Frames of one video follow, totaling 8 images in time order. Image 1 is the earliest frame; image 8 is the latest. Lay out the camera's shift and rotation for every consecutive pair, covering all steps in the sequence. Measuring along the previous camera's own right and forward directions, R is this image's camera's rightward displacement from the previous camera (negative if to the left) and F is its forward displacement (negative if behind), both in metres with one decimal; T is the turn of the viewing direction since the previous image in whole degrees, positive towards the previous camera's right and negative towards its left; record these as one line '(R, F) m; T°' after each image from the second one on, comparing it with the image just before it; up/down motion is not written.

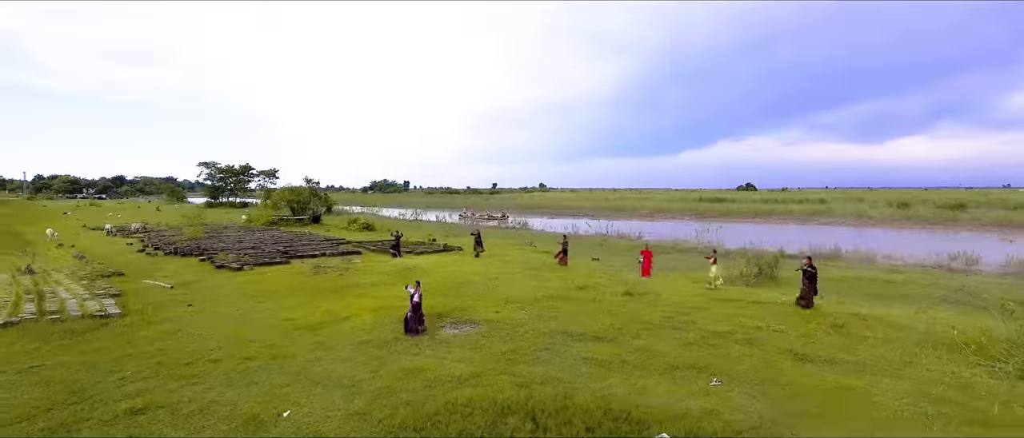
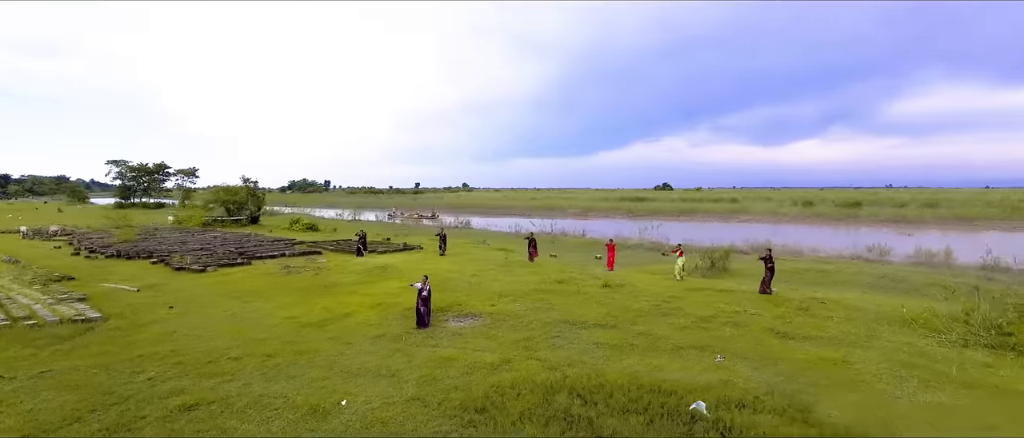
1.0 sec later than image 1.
(-1.4, -0.5) m; +8°
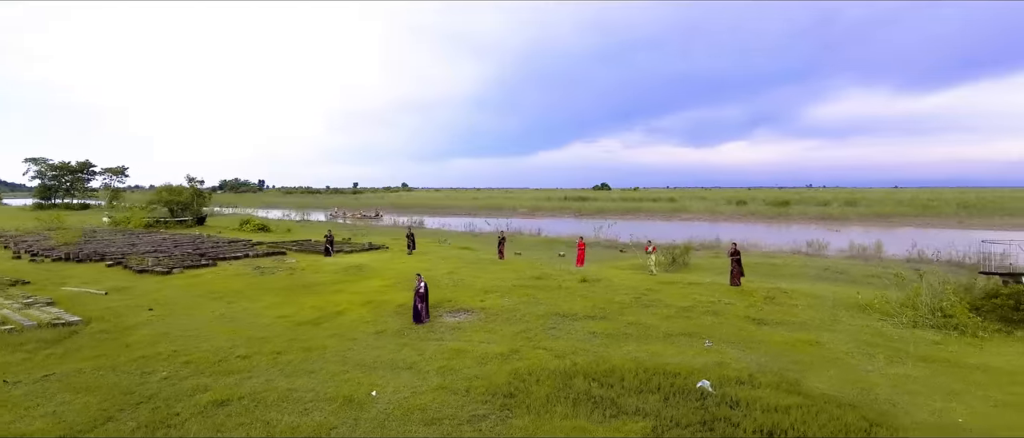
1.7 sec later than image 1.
(-1.0, -0.4) m; +6°
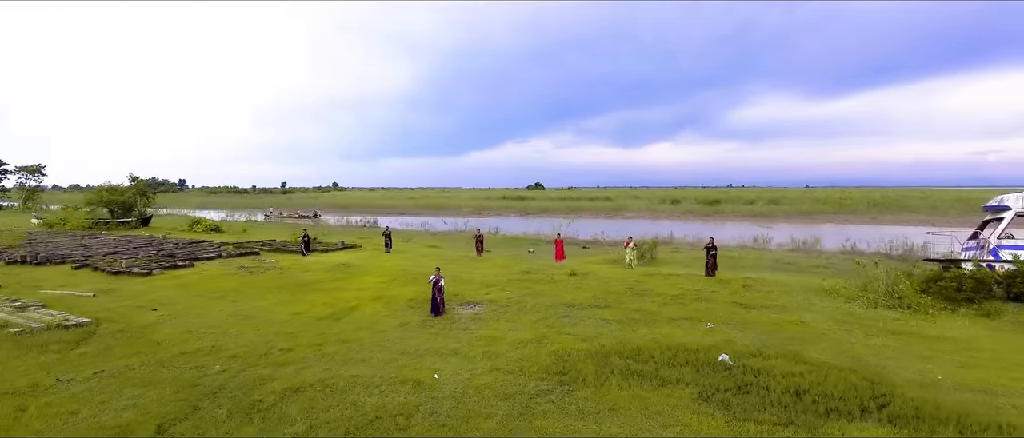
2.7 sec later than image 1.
(-1.6, -0.7) m; +7°
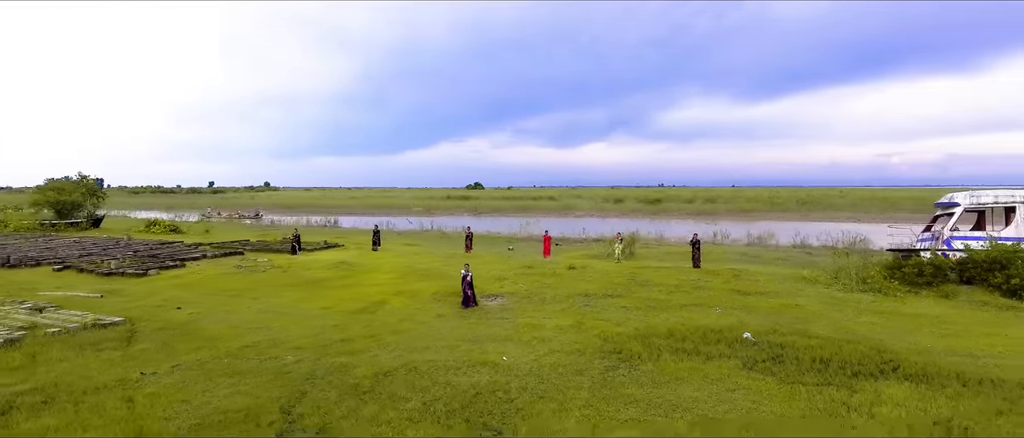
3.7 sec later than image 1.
(-1.8, -0.7) m; +6°
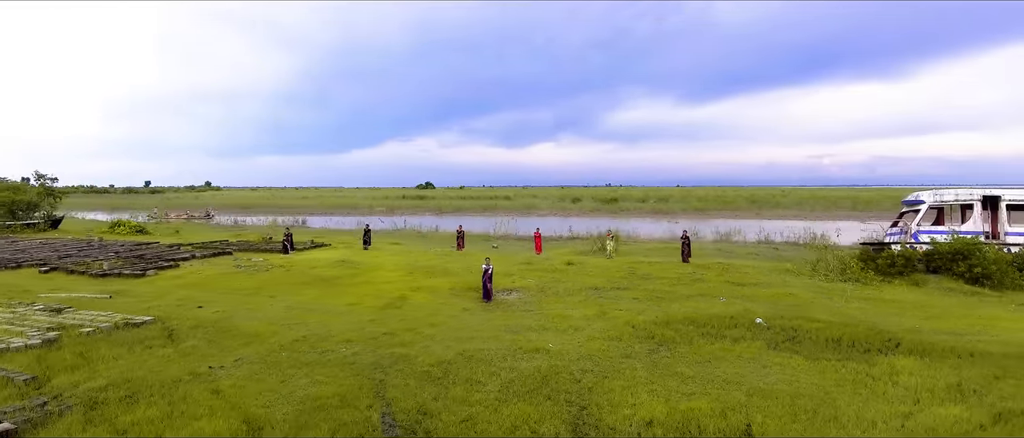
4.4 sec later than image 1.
(-1.5, -0.6) m; +5°
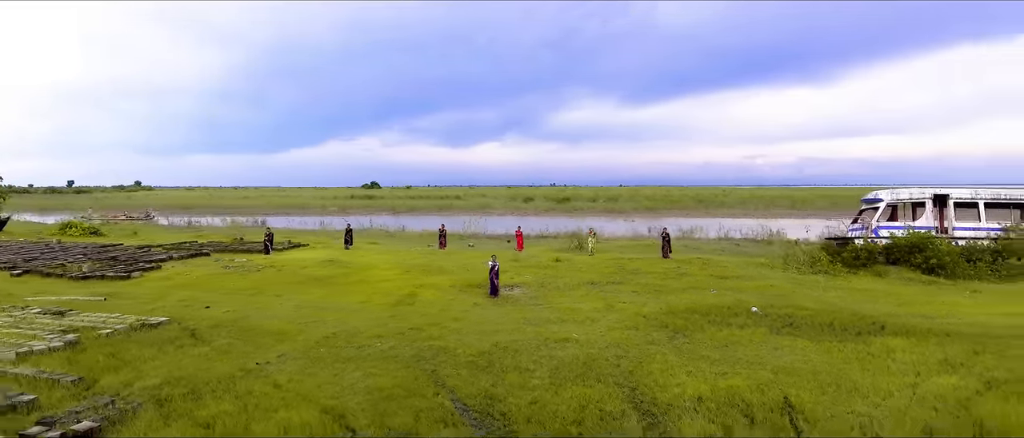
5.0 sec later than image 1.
(-1.4, -0.4) m; +6°
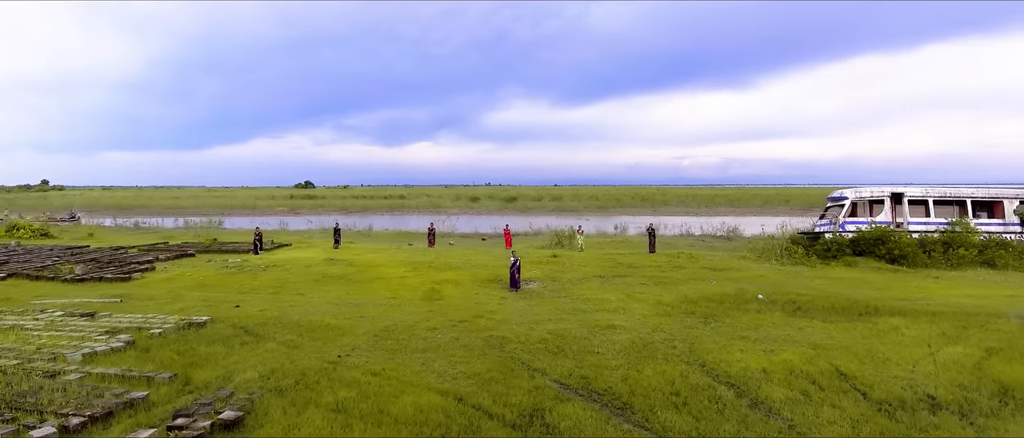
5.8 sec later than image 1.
(-2.1, -0.6) m; +7°
